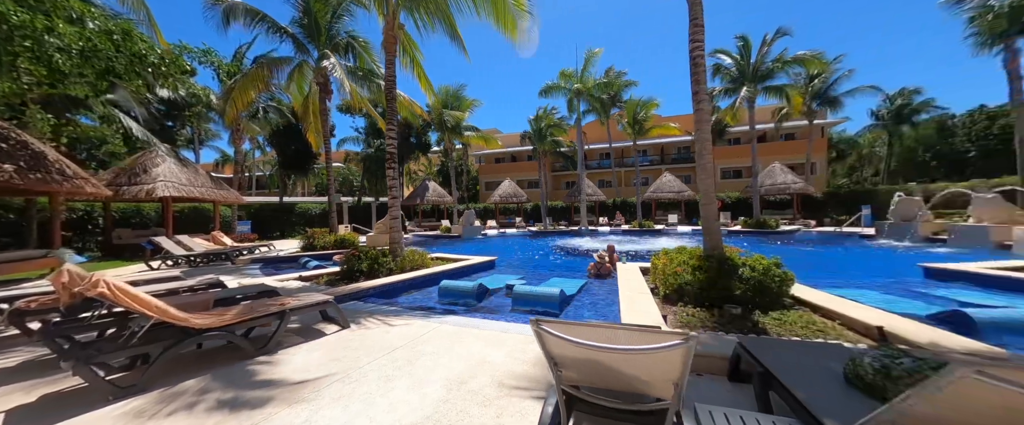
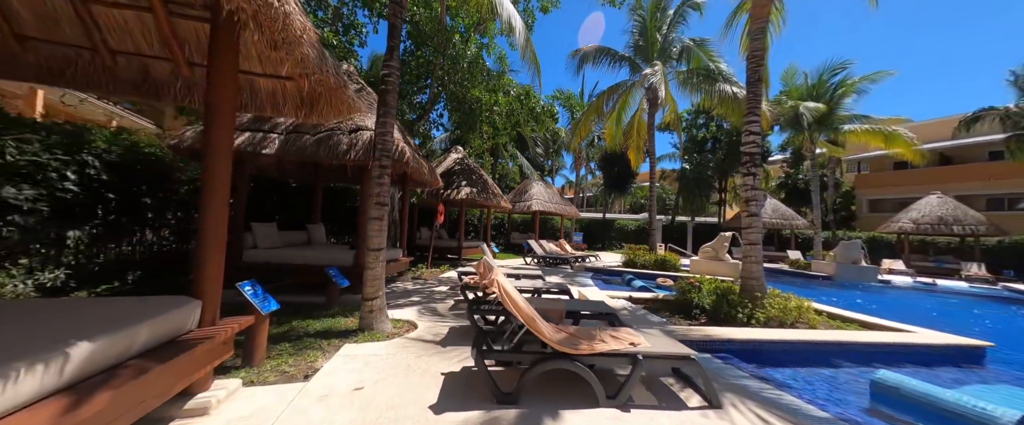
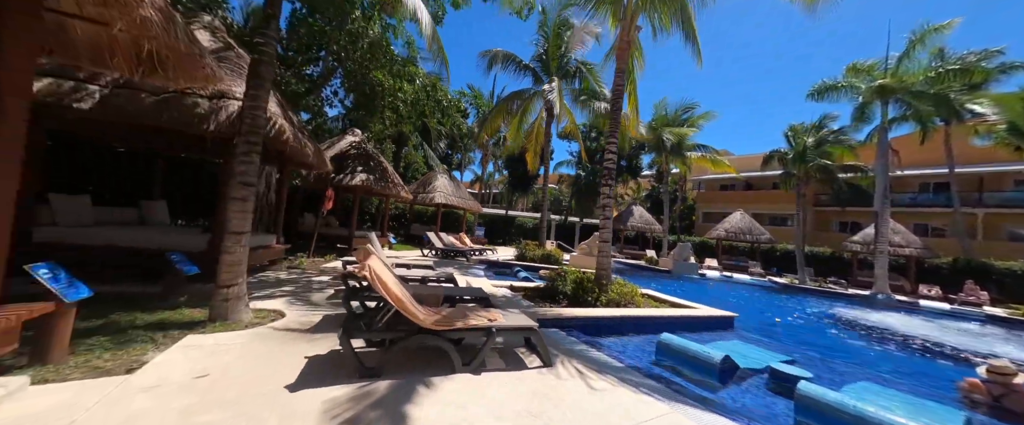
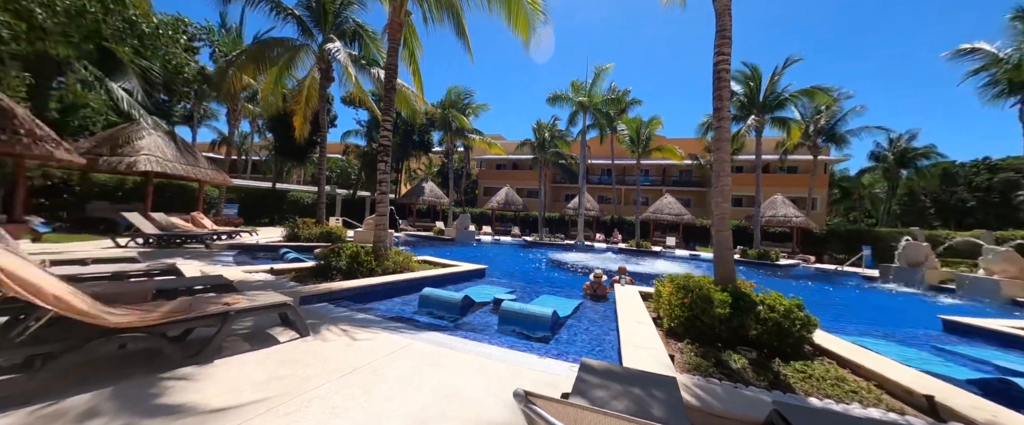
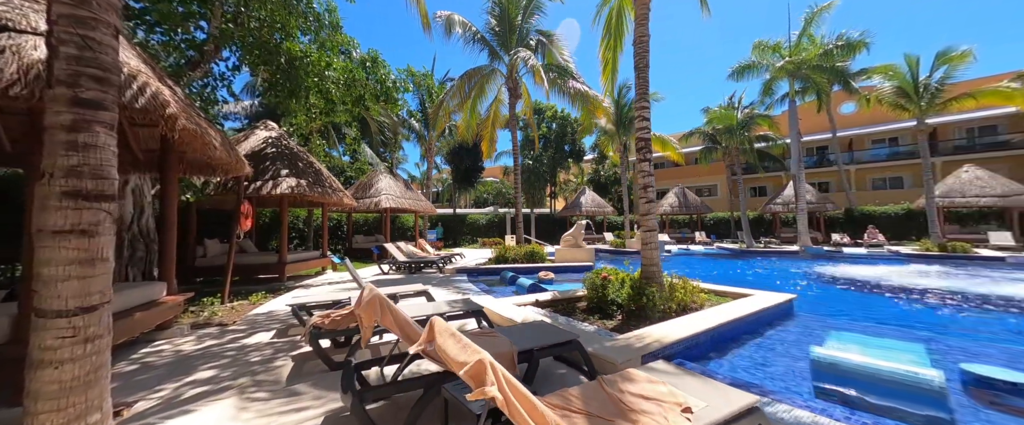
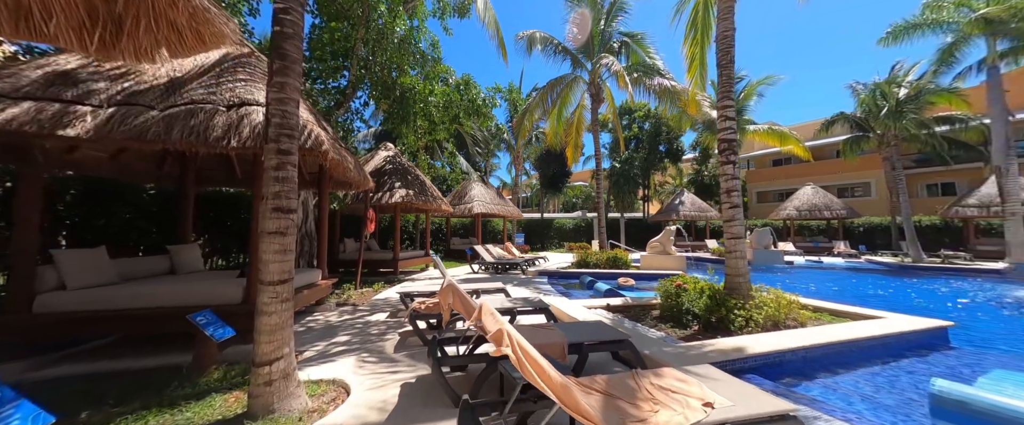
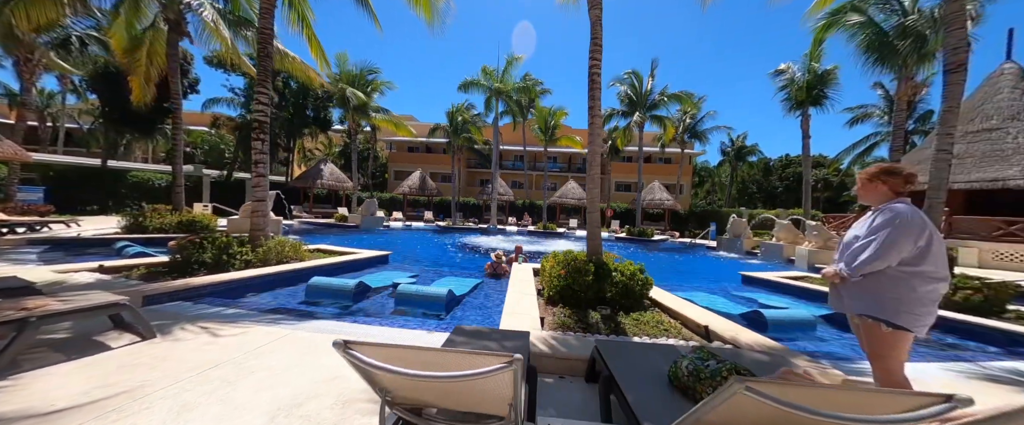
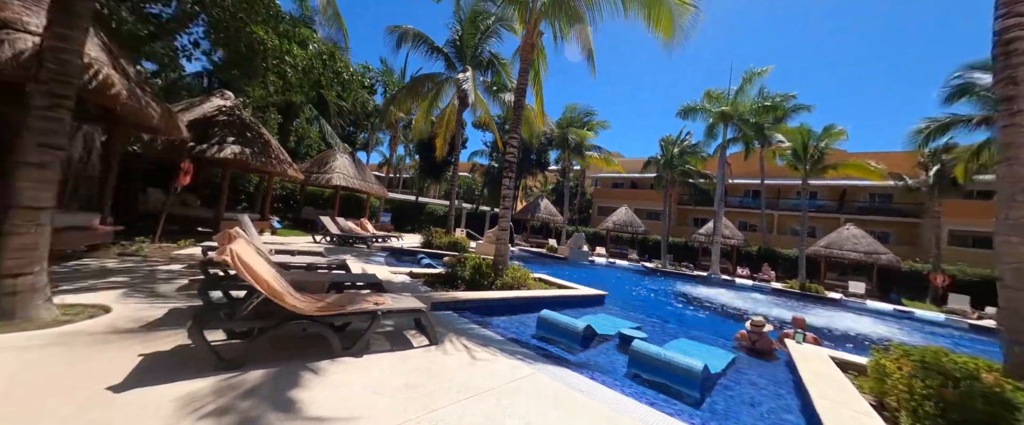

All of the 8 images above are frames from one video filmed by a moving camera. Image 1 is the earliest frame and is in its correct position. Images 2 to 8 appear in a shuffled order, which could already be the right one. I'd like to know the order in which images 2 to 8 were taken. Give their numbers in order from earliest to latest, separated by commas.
7, 4, 8, 3, 2, 6, 5
